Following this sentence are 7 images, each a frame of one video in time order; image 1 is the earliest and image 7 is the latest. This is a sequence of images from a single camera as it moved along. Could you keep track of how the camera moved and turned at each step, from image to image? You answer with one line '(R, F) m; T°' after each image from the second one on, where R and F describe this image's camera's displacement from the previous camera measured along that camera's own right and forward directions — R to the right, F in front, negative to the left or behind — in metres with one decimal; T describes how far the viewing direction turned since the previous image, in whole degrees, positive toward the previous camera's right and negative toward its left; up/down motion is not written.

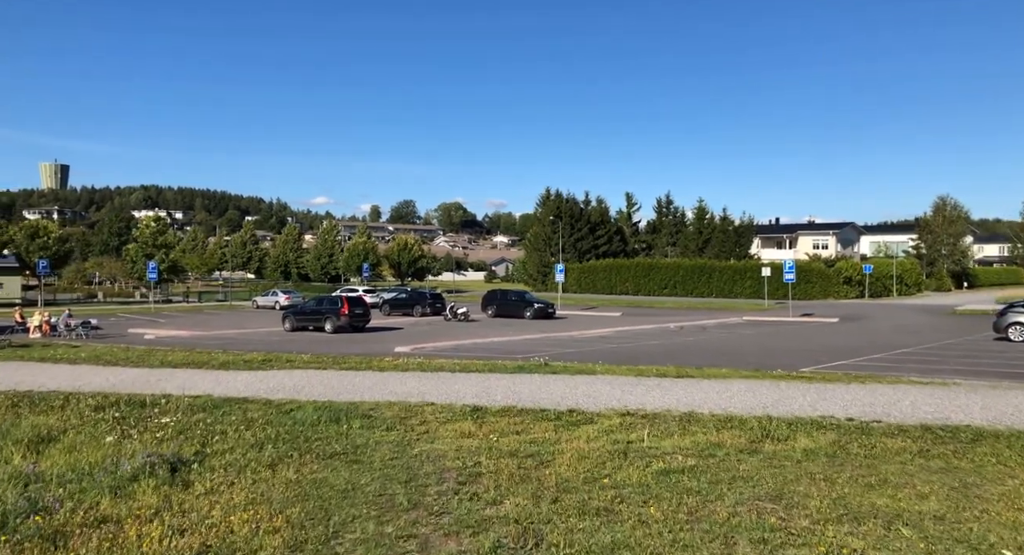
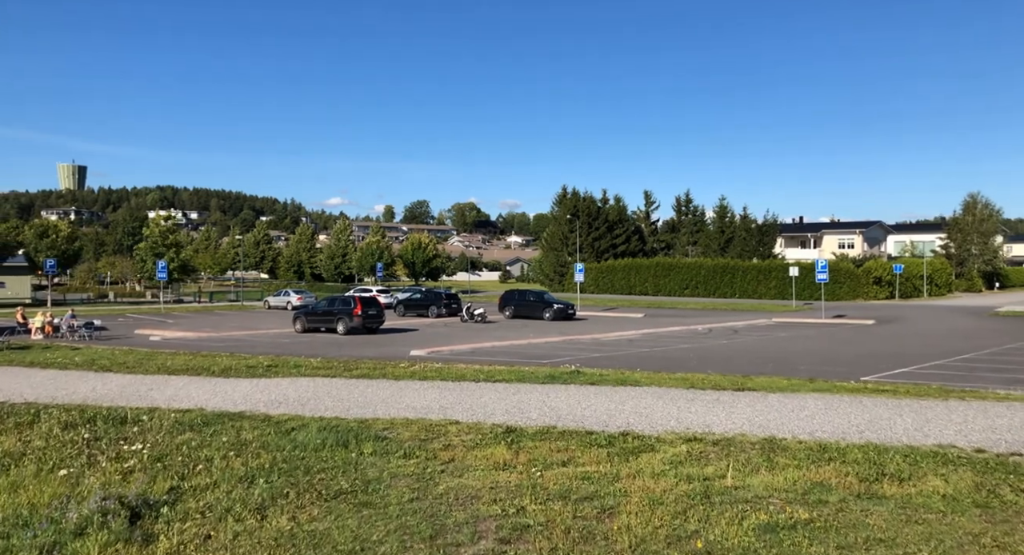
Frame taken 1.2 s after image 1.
(-0.3, +1.6) m; -1°
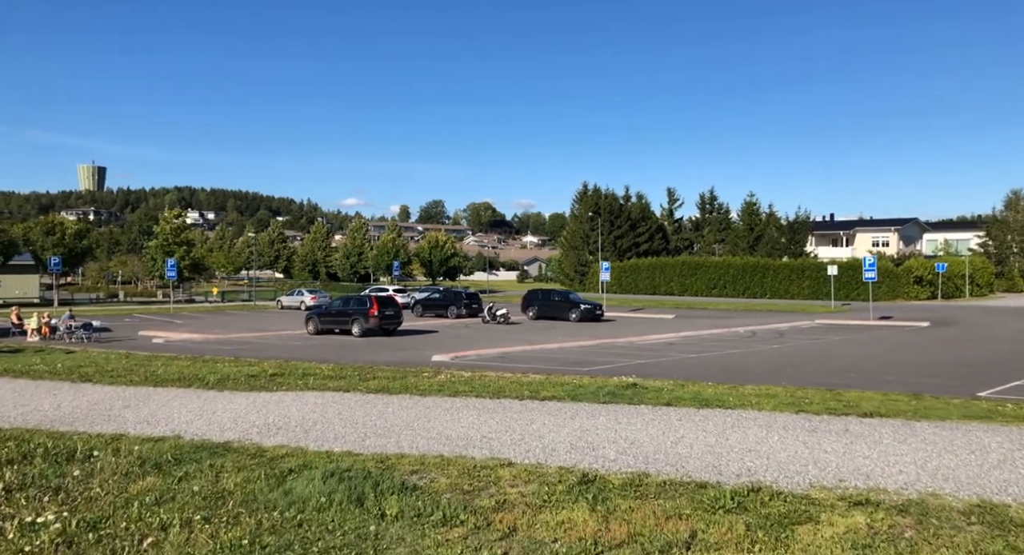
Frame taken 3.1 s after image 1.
(-0.5, +2.4) m; -1°
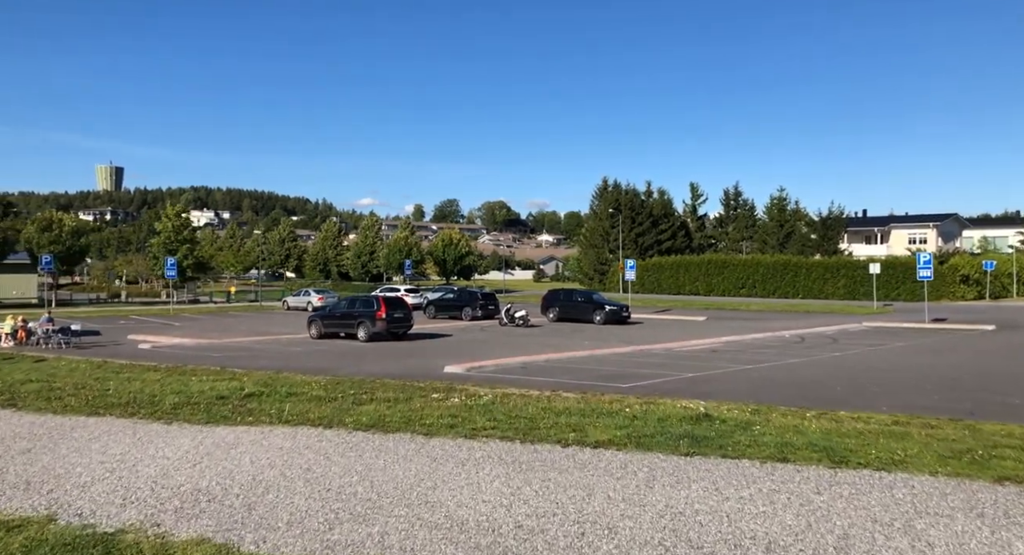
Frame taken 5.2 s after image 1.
(-0.2, +3.1) m; -1°
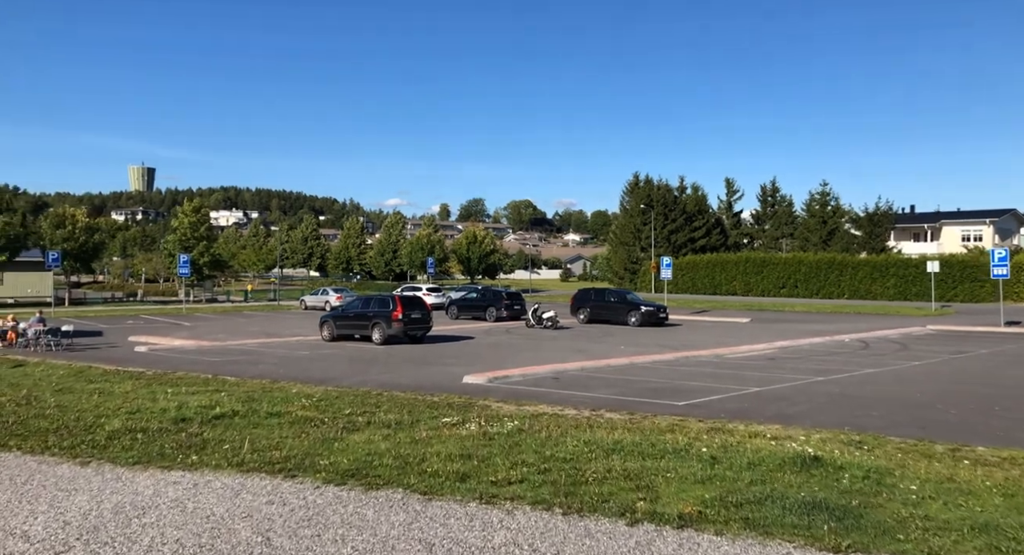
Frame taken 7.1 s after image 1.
(-0.1, +2.7) m; -2°
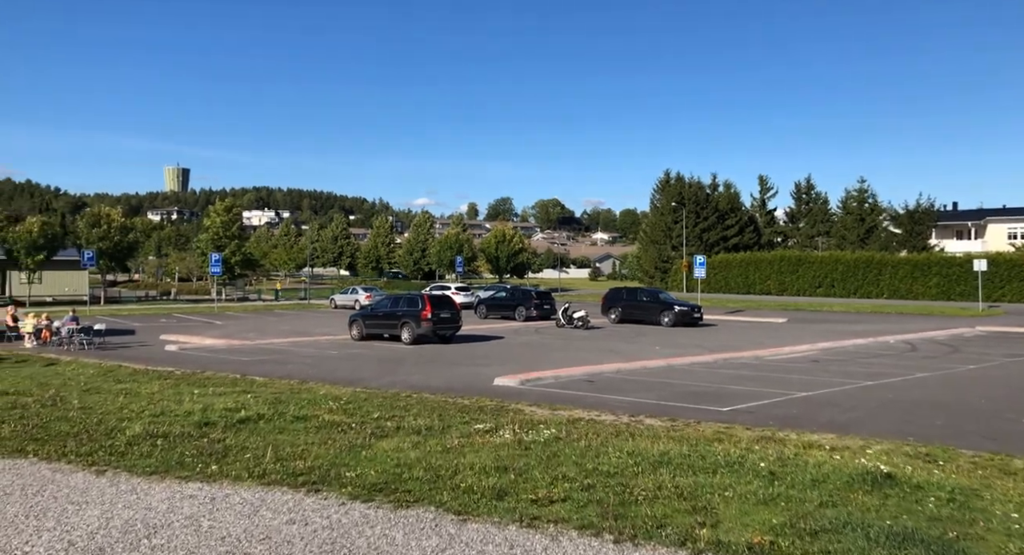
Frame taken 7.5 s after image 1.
(-0.1, +0.6) m; -2°
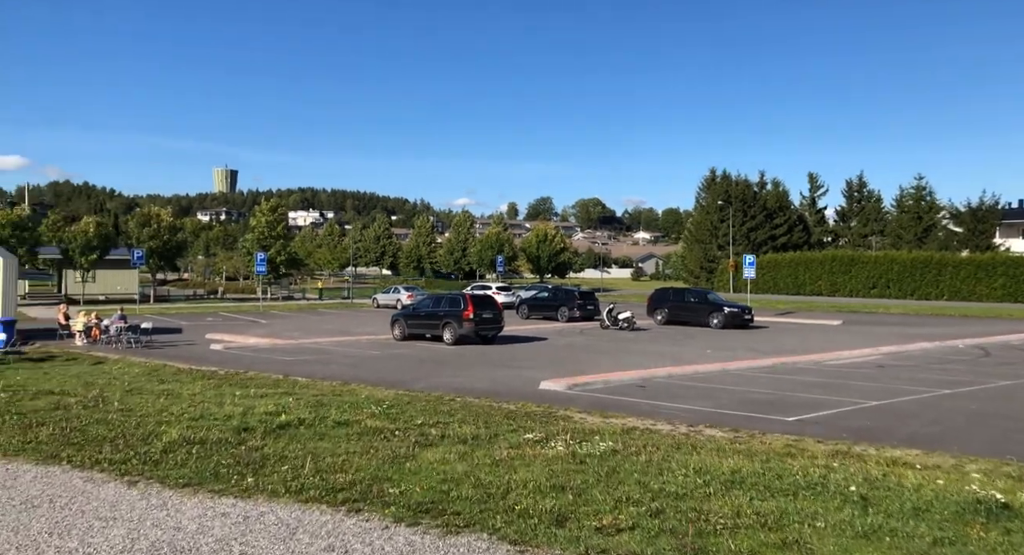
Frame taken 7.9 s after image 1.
(-0.1, +0.6) m; -3°
